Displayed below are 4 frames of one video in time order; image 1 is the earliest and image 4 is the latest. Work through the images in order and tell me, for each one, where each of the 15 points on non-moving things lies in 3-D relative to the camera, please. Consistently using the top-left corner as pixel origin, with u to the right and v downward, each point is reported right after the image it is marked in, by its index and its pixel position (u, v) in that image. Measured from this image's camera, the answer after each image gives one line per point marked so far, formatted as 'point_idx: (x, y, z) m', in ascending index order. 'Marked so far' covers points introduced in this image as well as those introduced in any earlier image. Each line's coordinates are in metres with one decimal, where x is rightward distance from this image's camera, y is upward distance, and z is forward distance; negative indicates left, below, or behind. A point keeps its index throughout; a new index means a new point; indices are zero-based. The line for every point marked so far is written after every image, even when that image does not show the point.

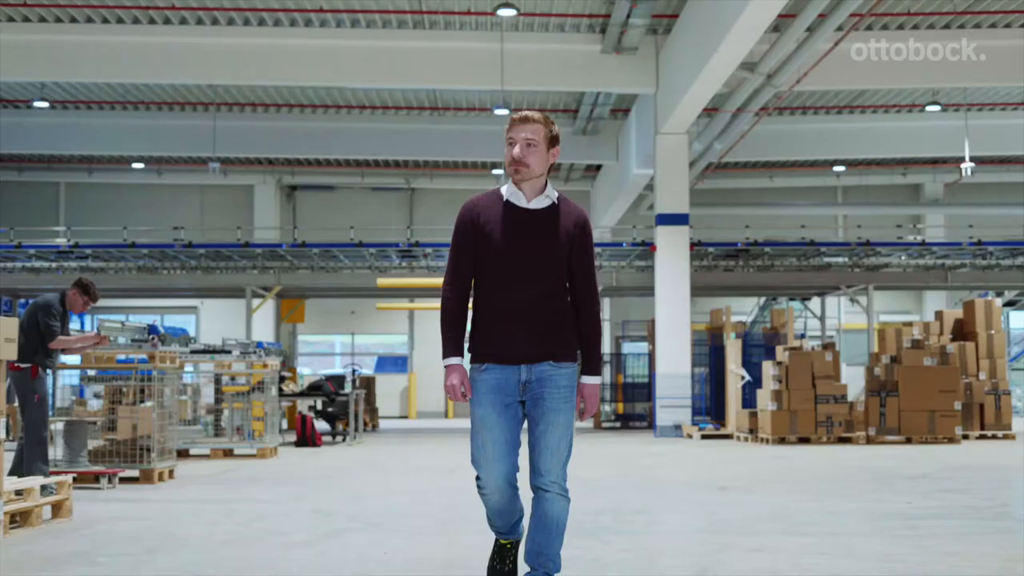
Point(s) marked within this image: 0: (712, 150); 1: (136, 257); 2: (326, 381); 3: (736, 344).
0: (+3.3, +2.2, +16.7) m
1: (-5.7, +0.4, +15.5) m
2: (-2.4, -1.2, +13.5) m
3: (+2.9, -0.8, +13.5) m
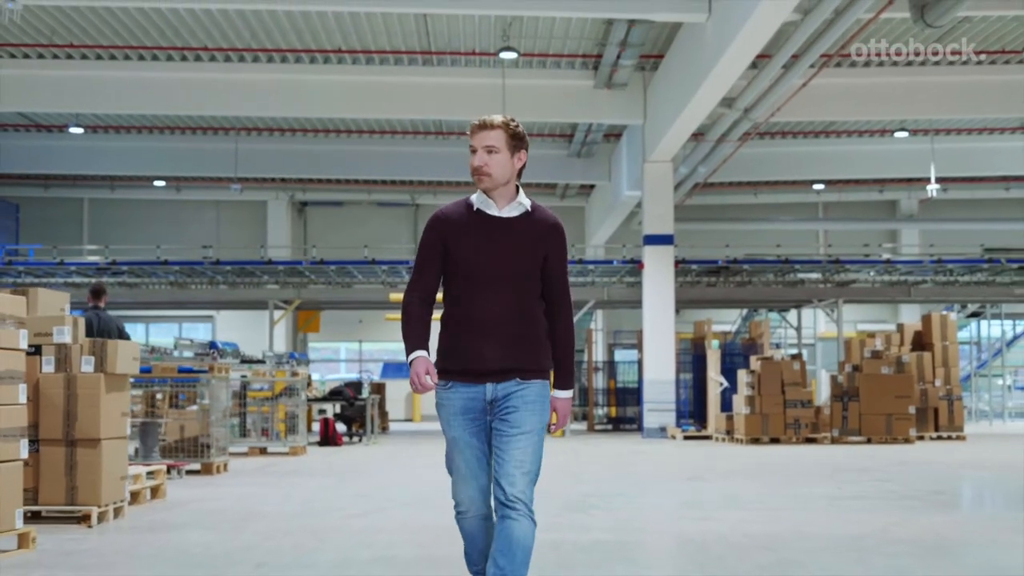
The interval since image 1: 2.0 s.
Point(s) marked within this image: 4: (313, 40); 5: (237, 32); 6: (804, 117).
0: (+3.3, +2.0, +18.0) m
1: (-5.7, +0.2, +16.8) m
2: (-2.4, -1.4, +14.8) m
3: (+2.9, -1.0, +14.8) m
4: (-2.7, +3.3, +13.8) m
5: (-3.6, +3.3, +13.3) m
6: (+4.5, +2.6, +15.7) m
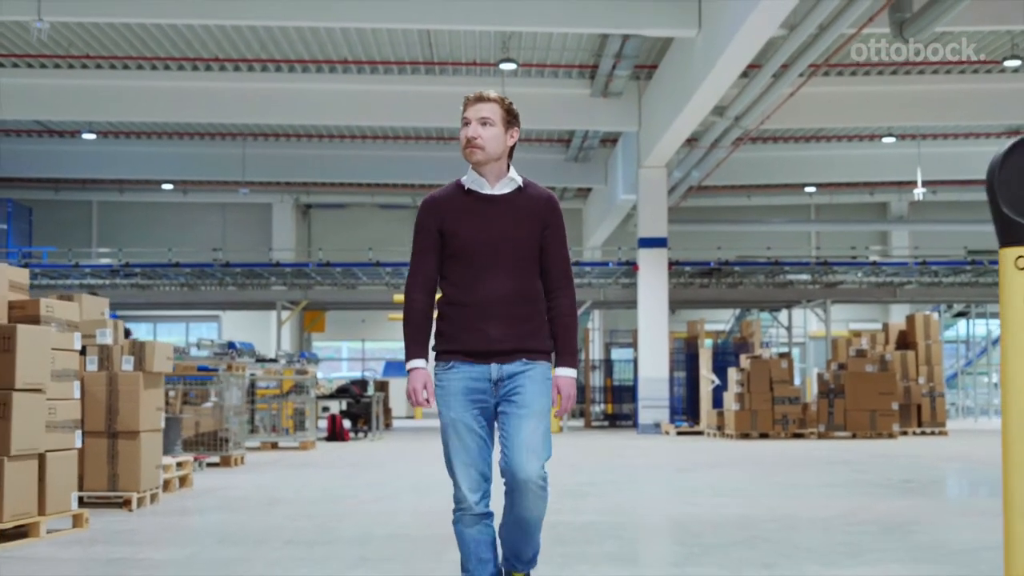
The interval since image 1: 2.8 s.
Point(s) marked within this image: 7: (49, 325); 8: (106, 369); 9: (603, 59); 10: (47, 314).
0: (+3.3, +2.0, +18.6) m
1: (-5.7, +0.2, +17.3) m
2: (-2.4, -1.4, +15.3) m
3: (+2.9, -1.0, +15.4) m
4: (-2.7, +3.3, +14.3) m
5: (-3.6, +3.3, +13.8) m
6: (+4.5, +2.6, +16.2) m
7: (-2.3, -0.2, +5.0) m
8: (-2.4, -0.5, +5.9) m
9: (+1.2, +3.1, +13.9) m
10: (-2.3, -0.1, +5.0) m
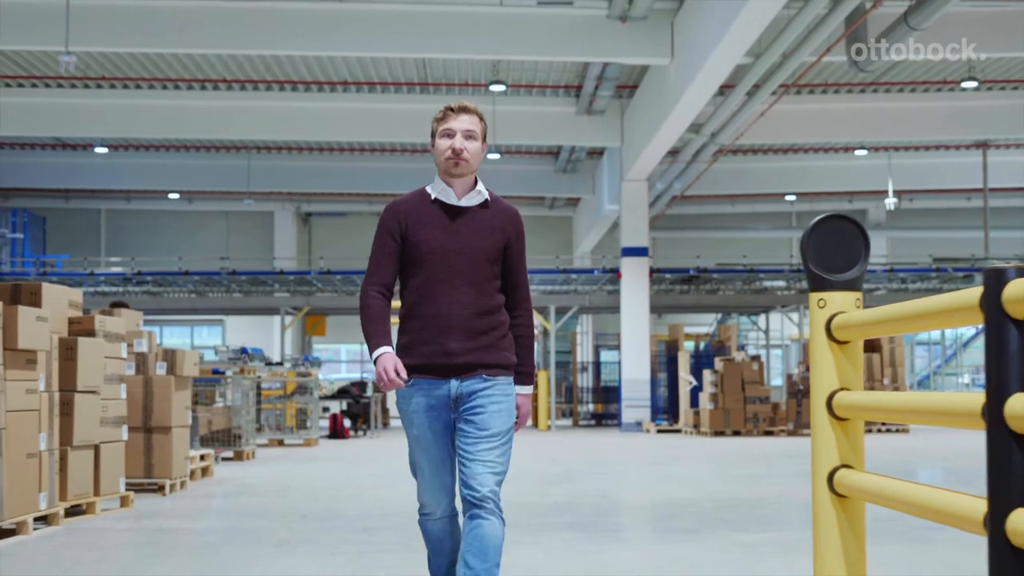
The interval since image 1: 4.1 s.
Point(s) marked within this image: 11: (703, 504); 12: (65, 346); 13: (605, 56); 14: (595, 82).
0: (+3.1, +1.9, +19.6) m
1: (-5.8, +0.1, +18.3) m
2: (-2.5, -1.6, +16.3) m
3: (+2.8, -1.1, +16.3) m
4: (-2.9, +3.2, +15.3) m
5: (-3.7, +3.2, +14.8) m
6: (+4.3, +2.5, +17.2) m
7: (-2.4, -0.3, +6.0) m
8: (-2.5, -0.6, +6.9) m
9: (+1.1, +3.0, +14.9) m
10: (-2.4, -0.2, +5.9) m
11: (+1.2, -1.4, +6.4) m
12: (-2.4, -0.3, +5.5) m
13: (+1.2, +2.9, +12.7) m
14: (+1.2, +3.0, +14.9) m
